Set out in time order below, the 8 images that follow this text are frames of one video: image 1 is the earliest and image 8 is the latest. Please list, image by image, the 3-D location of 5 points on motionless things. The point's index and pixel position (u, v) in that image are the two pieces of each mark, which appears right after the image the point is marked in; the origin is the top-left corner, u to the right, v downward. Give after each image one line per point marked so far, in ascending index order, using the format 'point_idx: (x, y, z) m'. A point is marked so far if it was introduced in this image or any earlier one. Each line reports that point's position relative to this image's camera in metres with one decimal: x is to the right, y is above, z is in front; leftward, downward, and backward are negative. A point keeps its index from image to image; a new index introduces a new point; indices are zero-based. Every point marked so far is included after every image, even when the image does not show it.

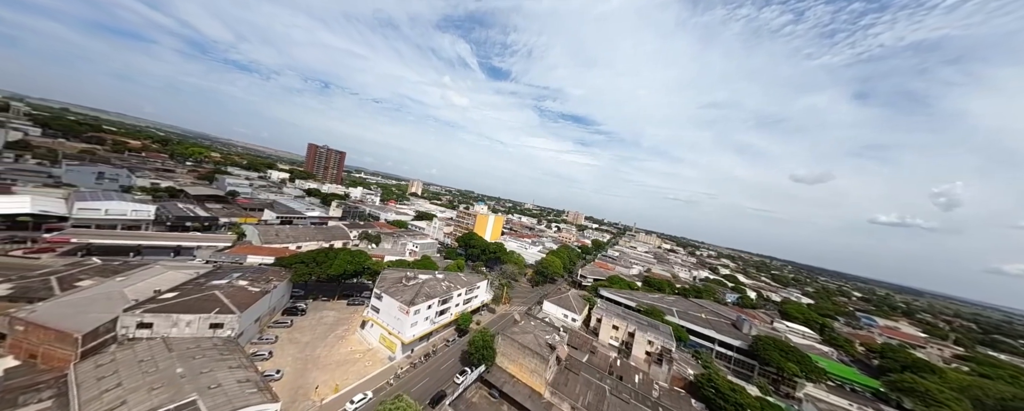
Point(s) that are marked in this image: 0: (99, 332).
0: (-16.9, -5.2, +10.9) m
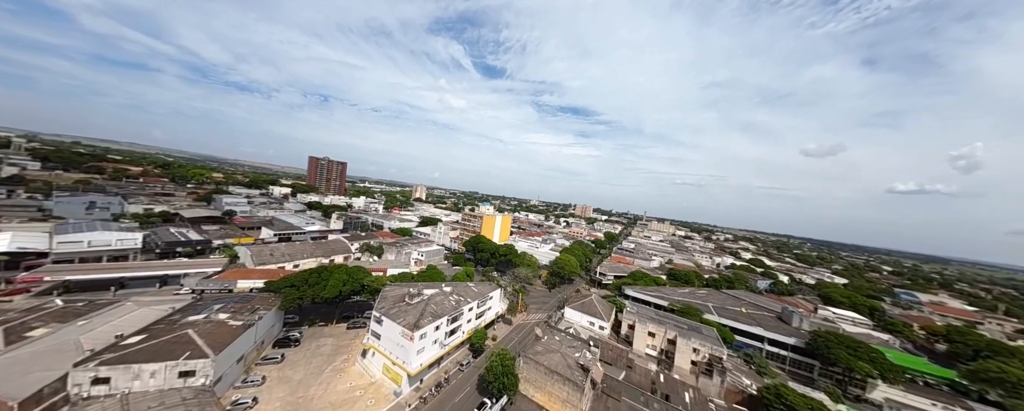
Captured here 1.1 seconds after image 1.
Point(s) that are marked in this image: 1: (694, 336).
0: (-15.9, -6.4, +8.9) m
1: (+13.8, -9.8, +19.9) m
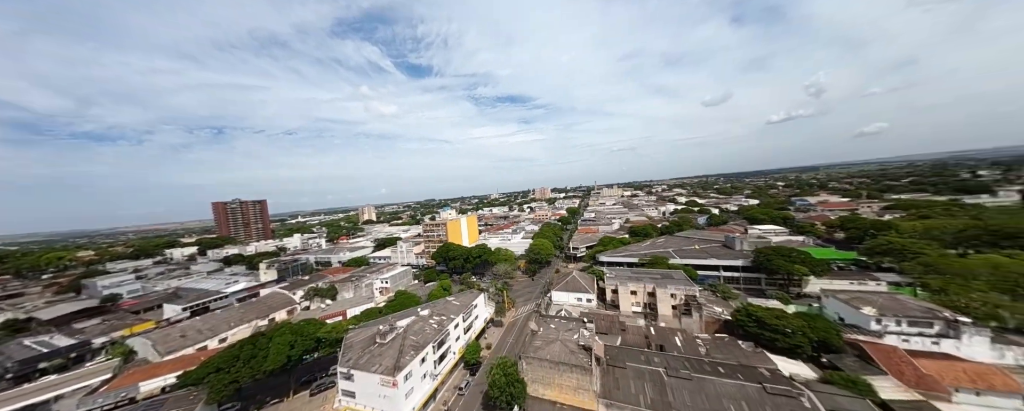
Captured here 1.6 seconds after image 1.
0: (-14.8, -9.8, +5.4) m
1: (+12.6, -6.2, +21.2) m
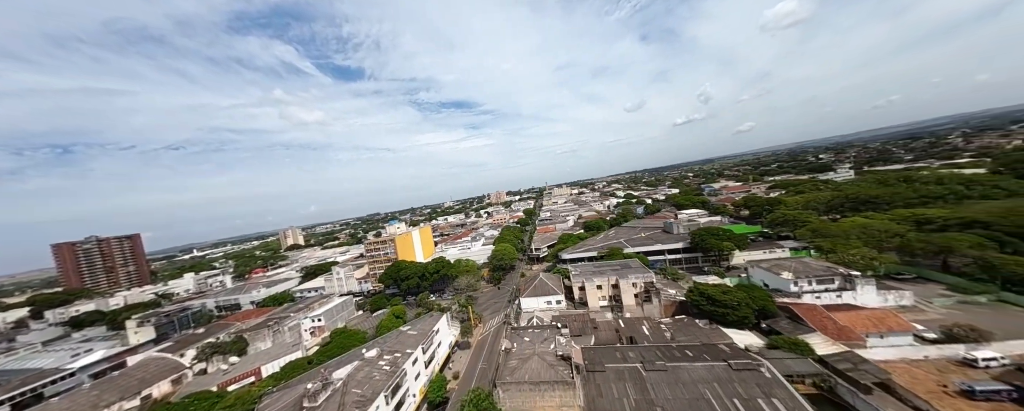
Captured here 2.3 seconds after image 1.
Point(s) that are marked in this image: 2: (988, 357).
0: (-13.9, -11.0, +1.3) m
1: (+9.7, -5.6, +22.1) m
2: (+22.9, -7.3, +12.8) m
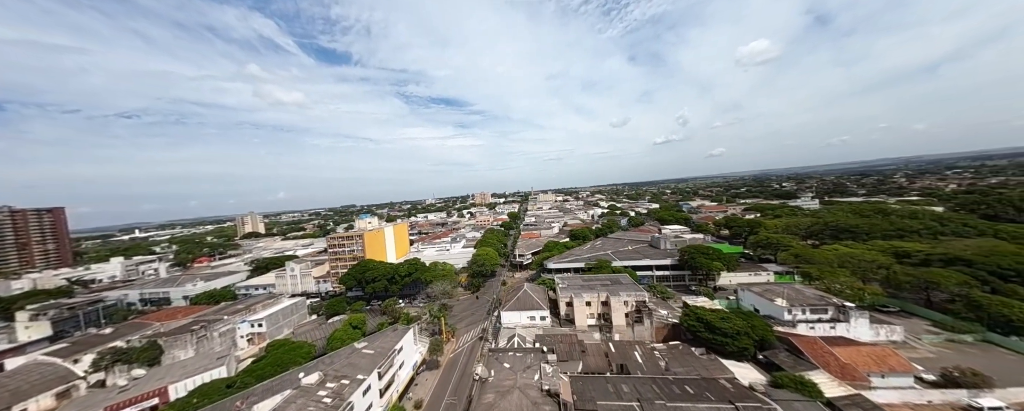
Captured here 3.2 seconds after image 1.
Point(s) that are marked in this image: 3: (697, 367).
0: (-14.2, -9.9, -2.1) m
1: (+8.2, -6.5, +20.3) m
2: (+21.8, -9.1, +11.9) m
3: (+10.2, -8.9, +14.6) m
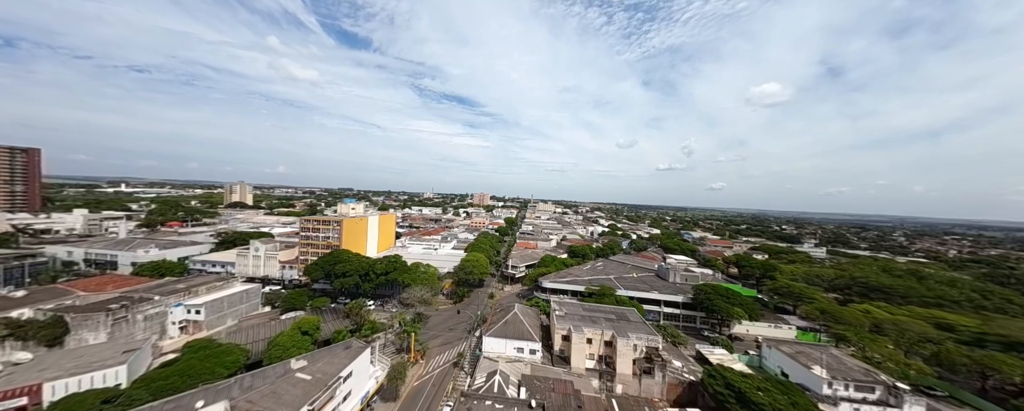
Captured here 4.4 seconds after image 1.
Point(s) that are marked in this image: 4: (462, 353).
0: (-15.2, -7.8, -5.6) m
1: (+7.4, -7.9, +17.0) m
2: (+20.6, -12.1, +8.6) m
3: (+9.1, -10.5, +11.2) m
4: (-3.3, -9.5, +17.2) m
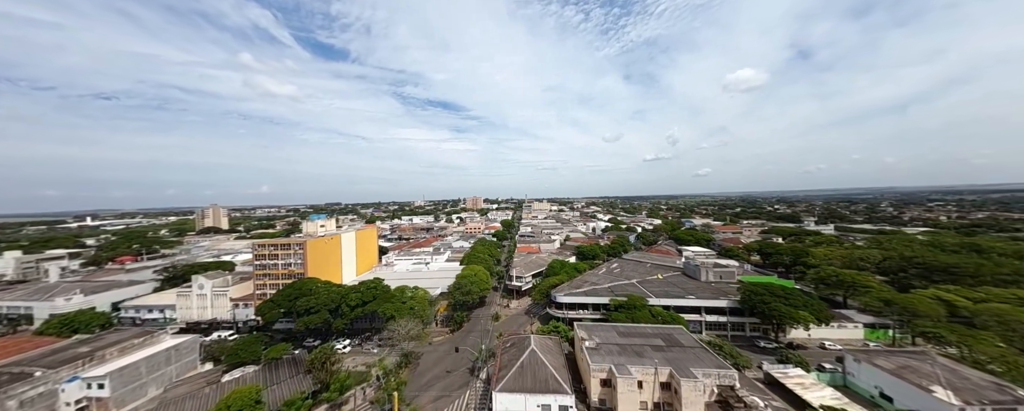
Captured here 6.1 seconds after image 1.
0: (-13.8, -8.9, -10.4) m
1: (+8.2, -7.4, +12.6) m
2: (+21.9, -10.5, +4.5) m
3: (+10.3, -9.7, +6.9) m
4: (-2.3, -9.8, +12.6) m
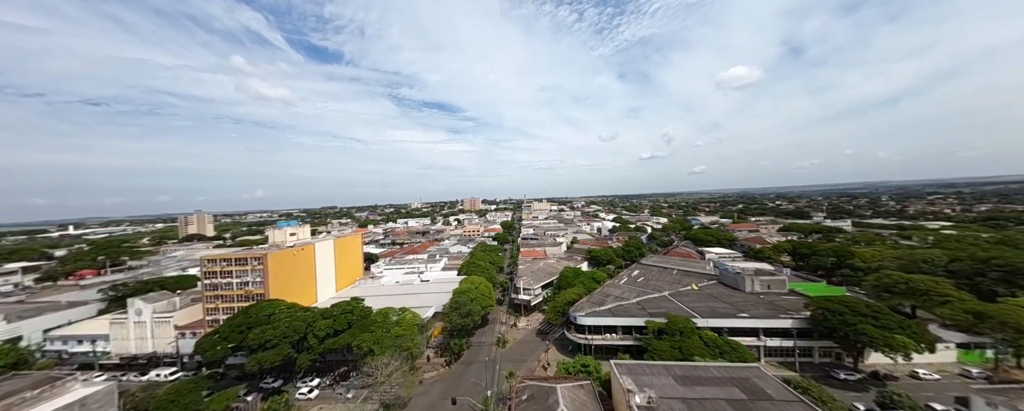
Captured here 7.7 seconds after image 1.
0: (-12.9, -9.1, -14.5) m
1: (+9.0, -7.2, +8.6) m
2: (+22.7, -10.1, +0.5) m
3: (+11.1, -9.6, +2.9) m
4: (-1.6, -9.8, +8.6) m
